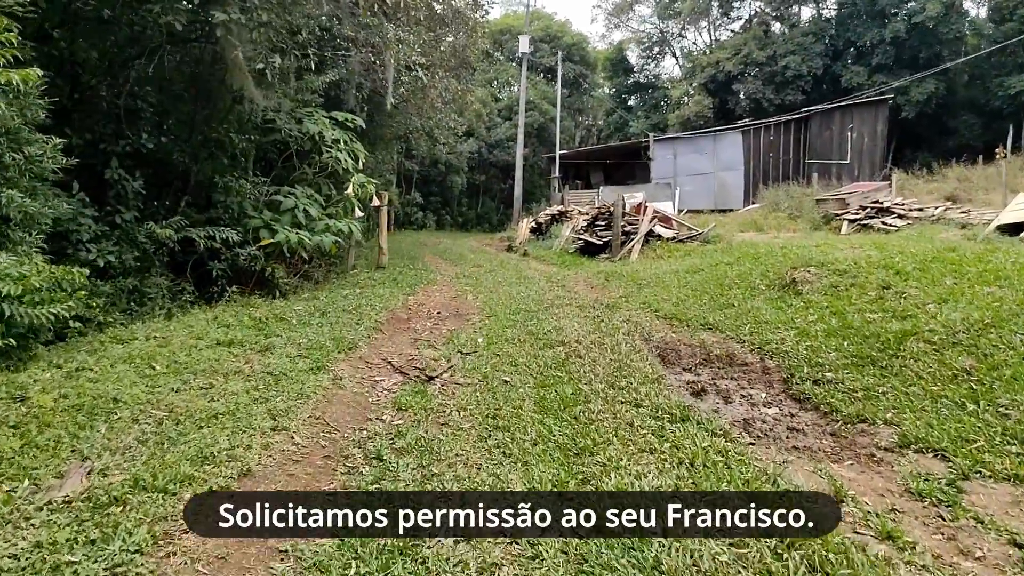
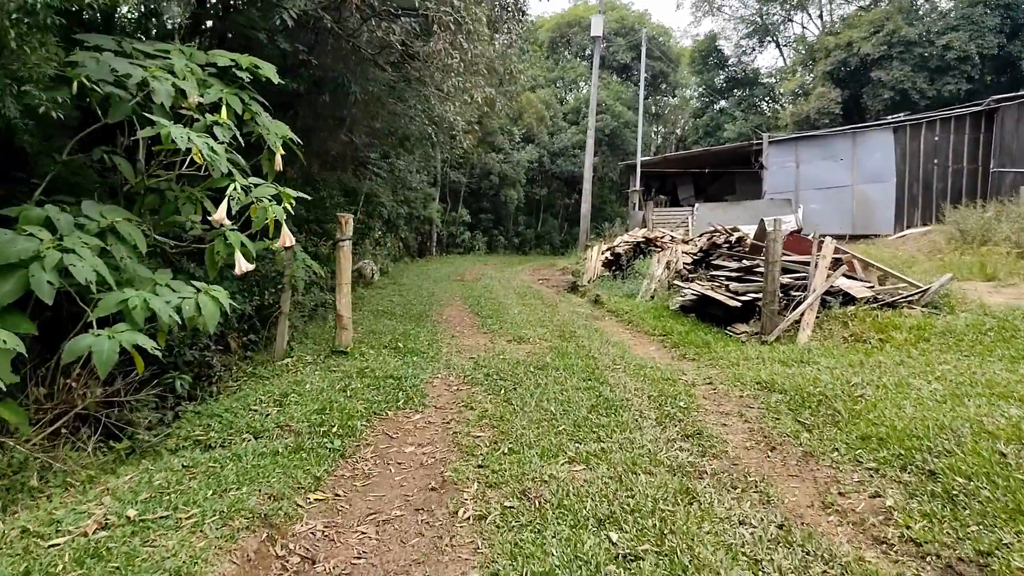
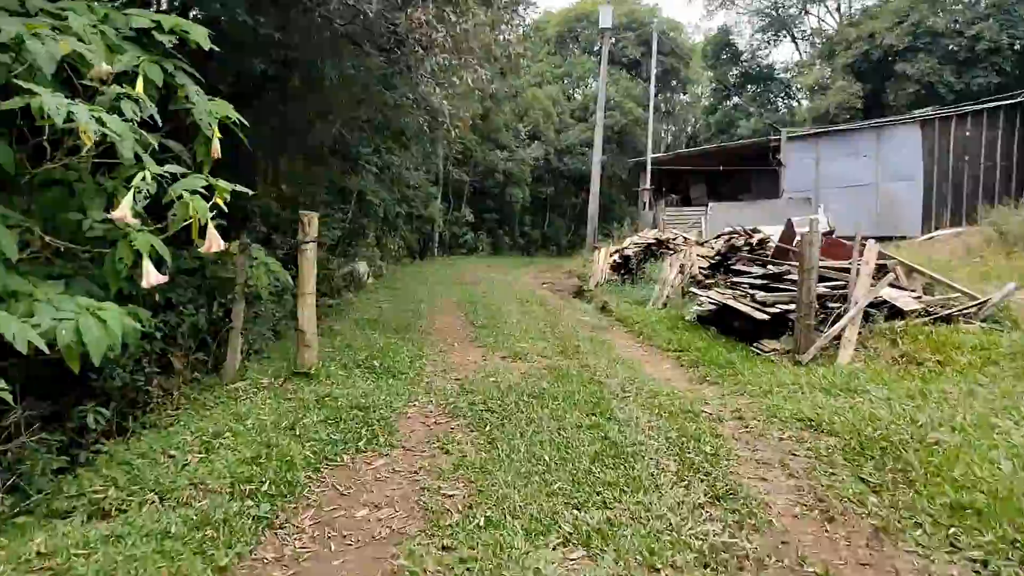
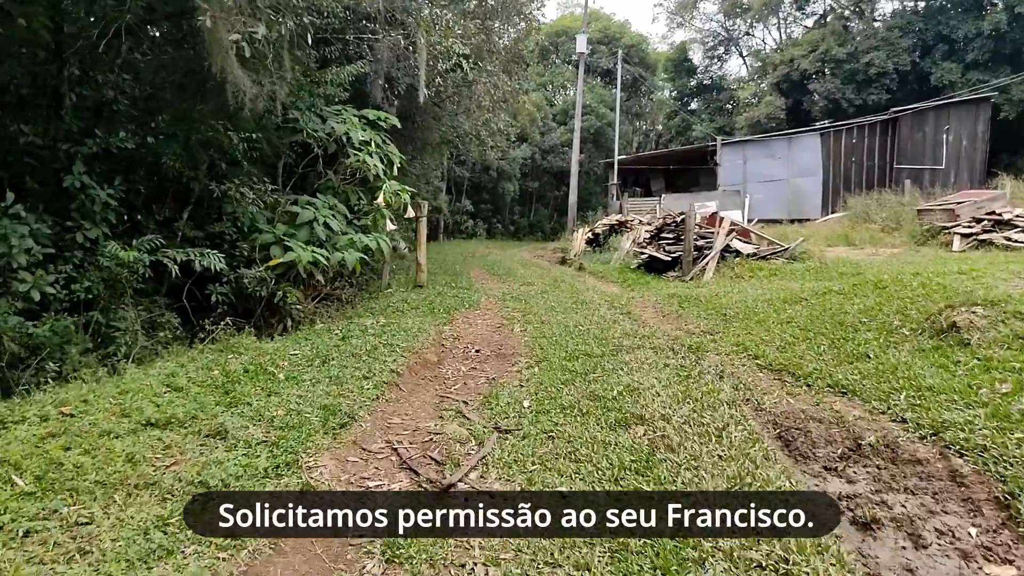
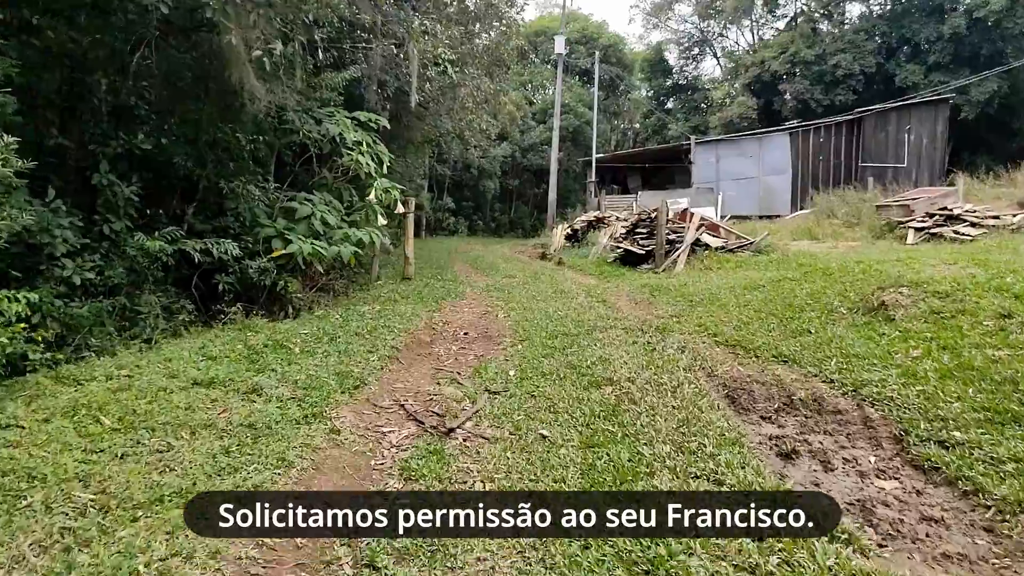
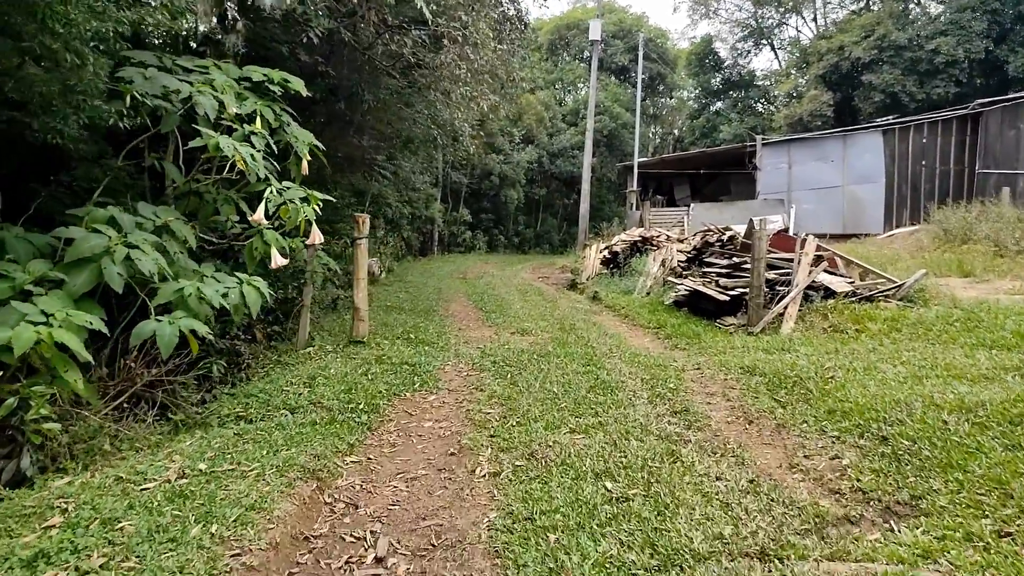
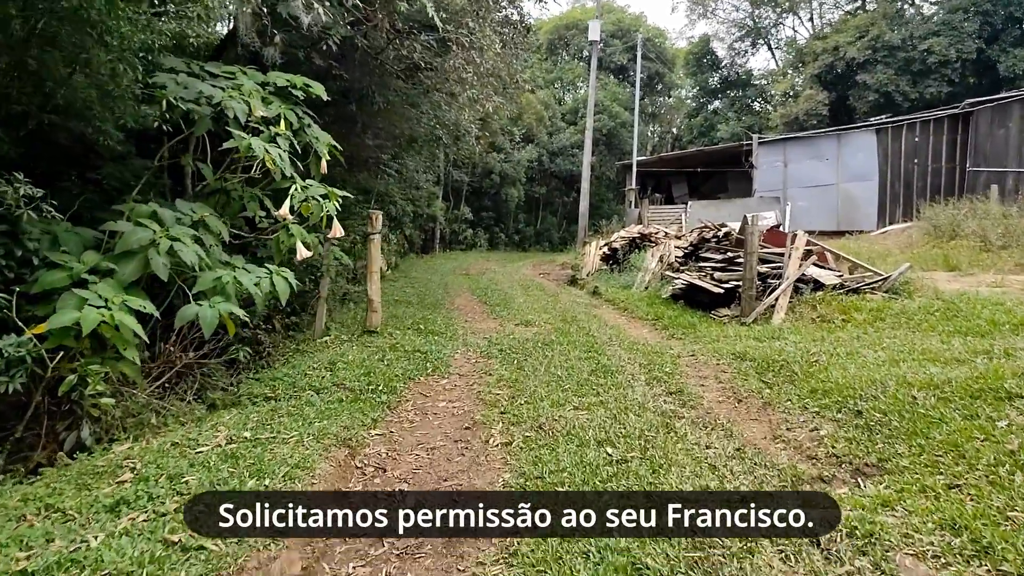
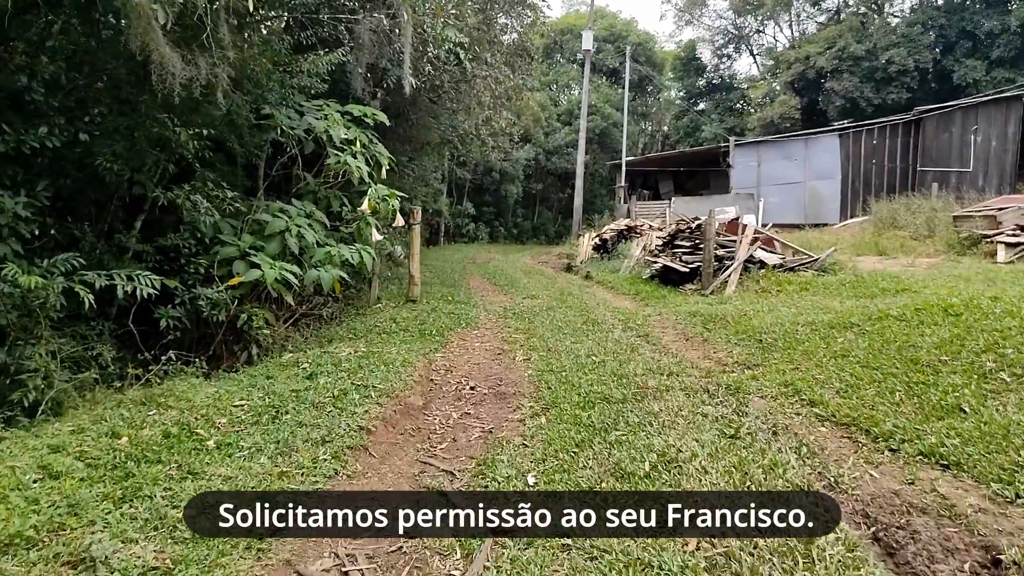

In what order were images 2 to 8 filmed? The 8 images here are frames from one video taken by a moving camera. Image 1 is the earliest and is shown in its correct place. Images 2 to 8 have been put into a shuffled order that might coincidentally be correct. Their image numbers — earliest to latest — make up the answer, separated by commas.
5, 4, 8, 7, 6, 2, 3
